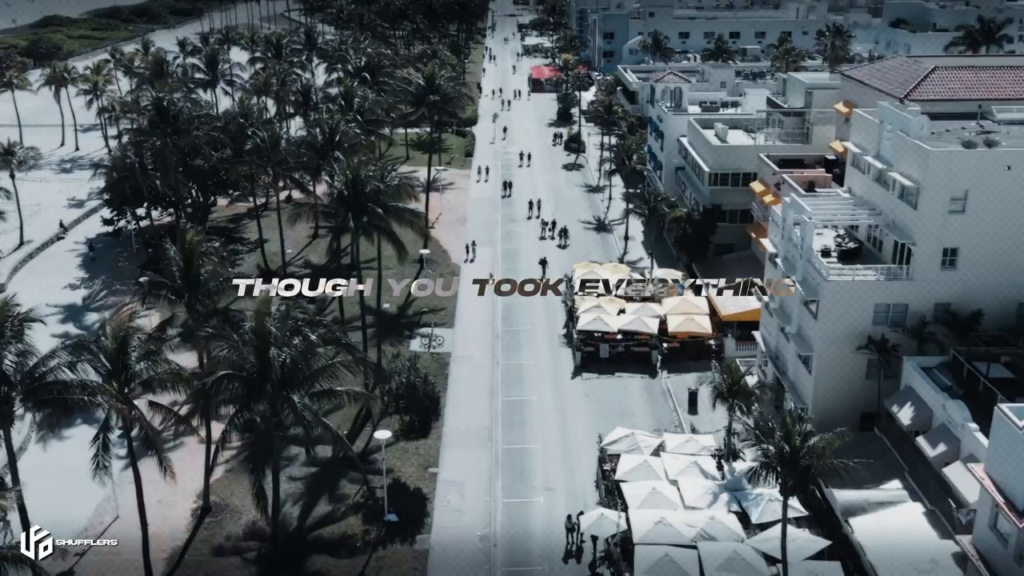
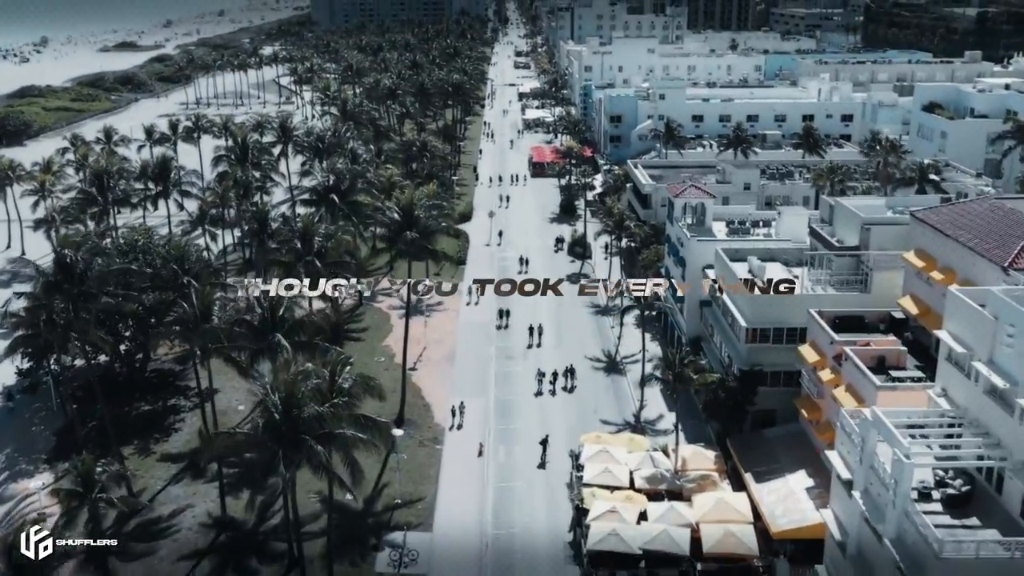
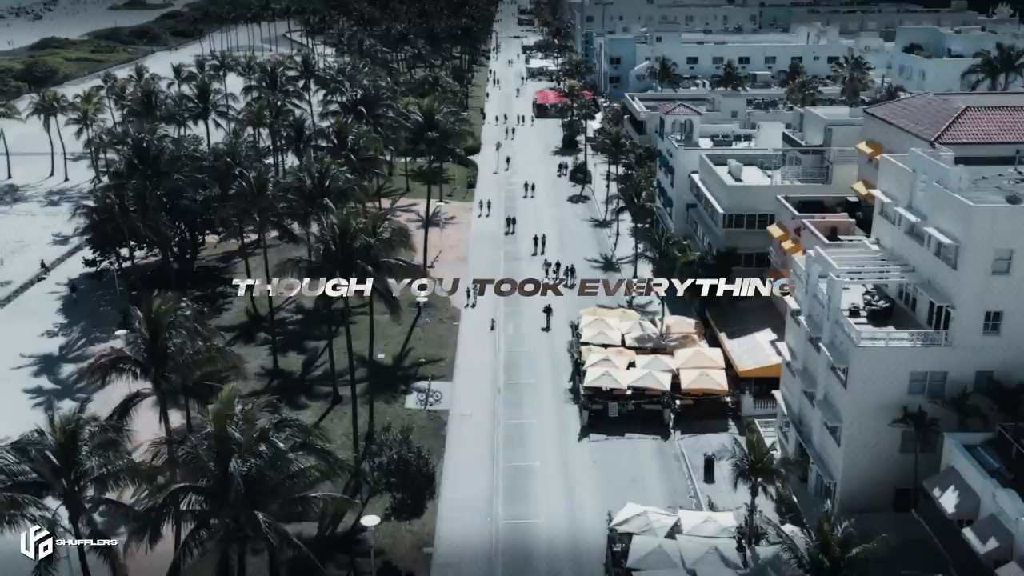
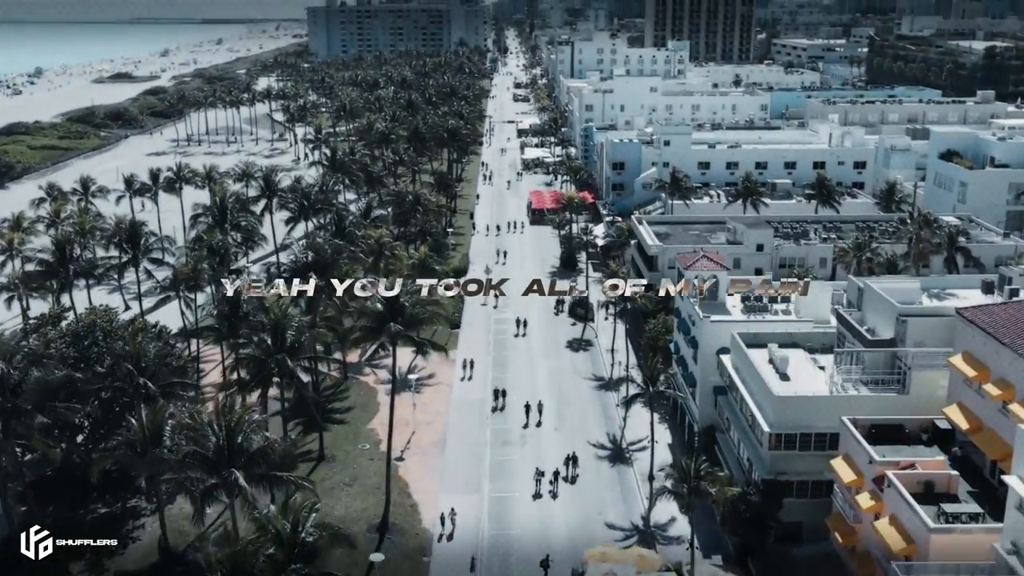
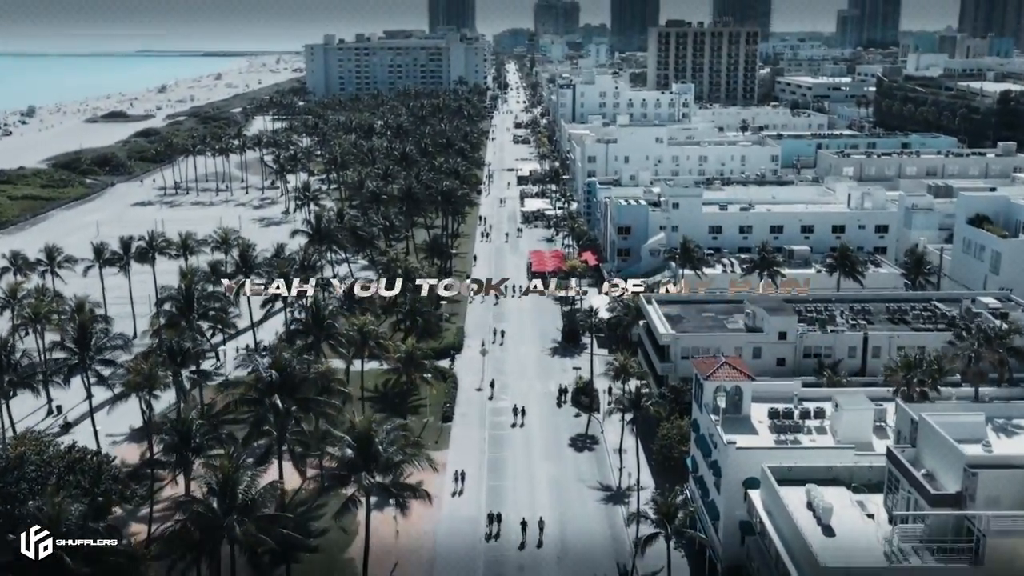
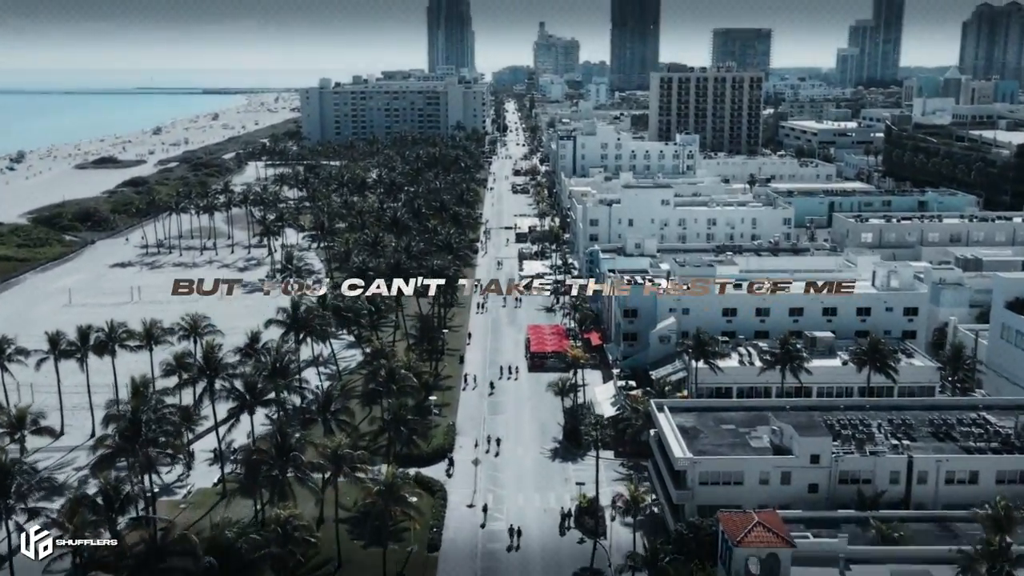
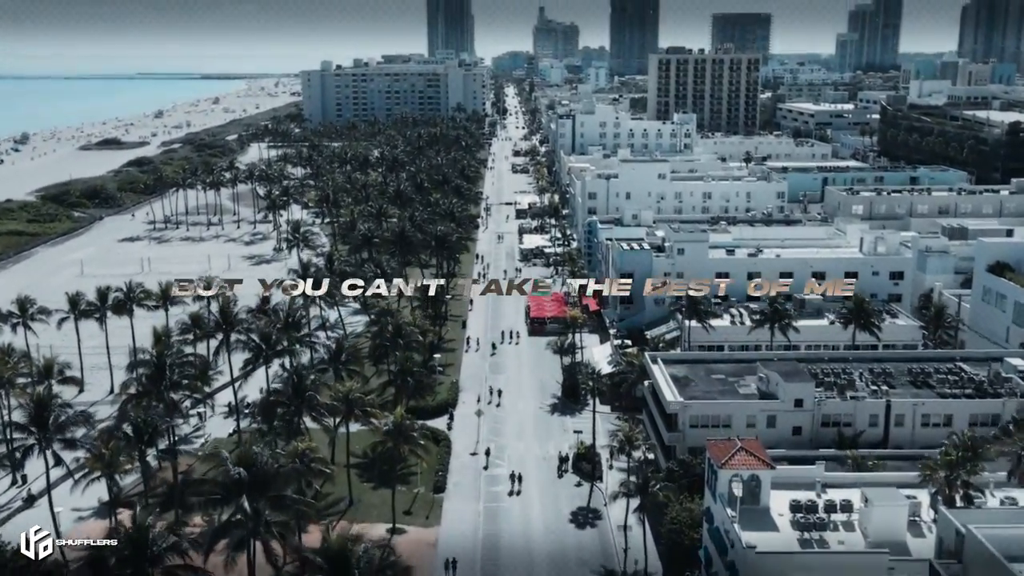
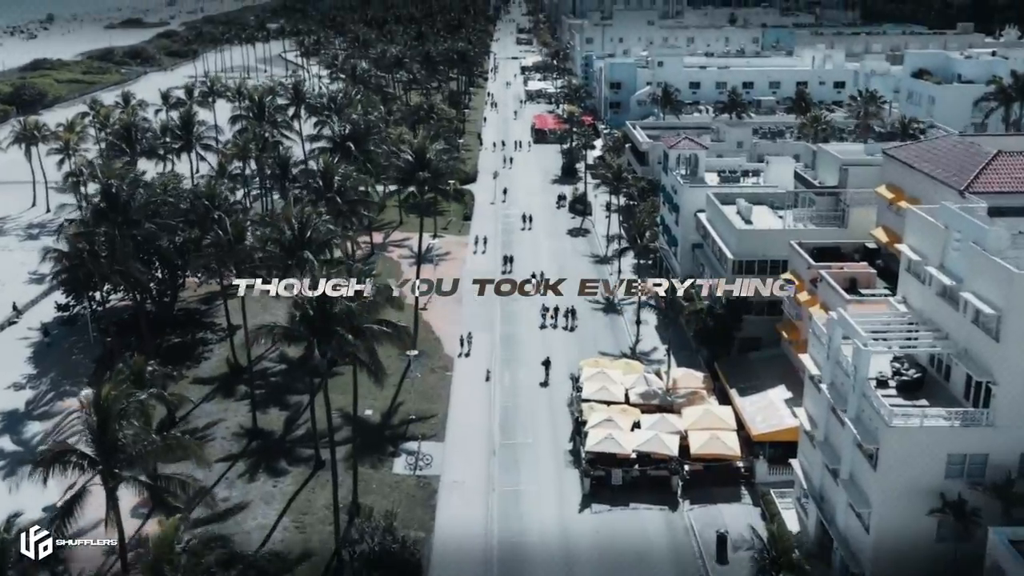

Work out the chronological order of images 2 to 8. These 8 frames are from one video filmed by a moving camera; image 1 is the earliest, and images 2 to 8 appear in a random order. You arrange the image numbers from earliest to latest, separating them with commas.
3, 8, 2, 4, 5, 7, 6
